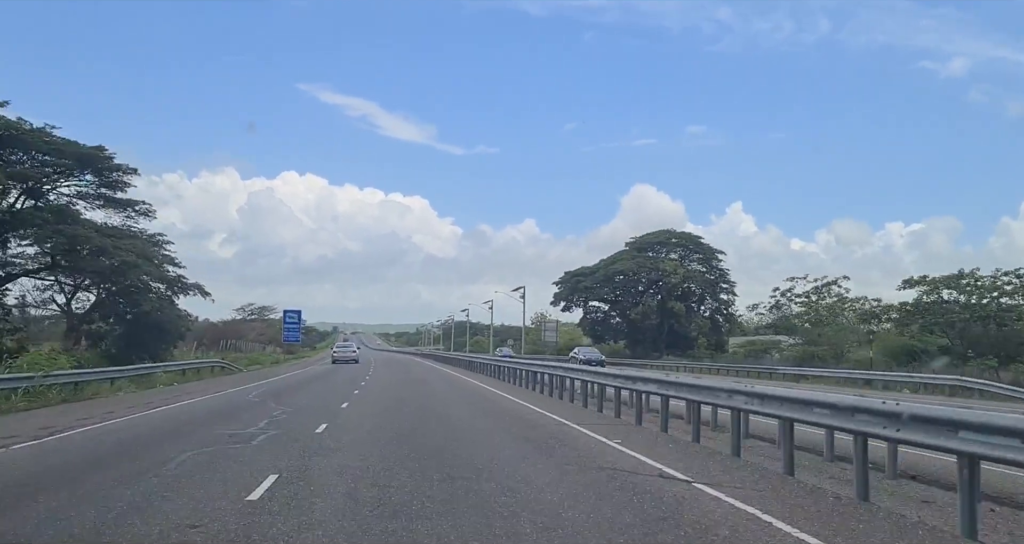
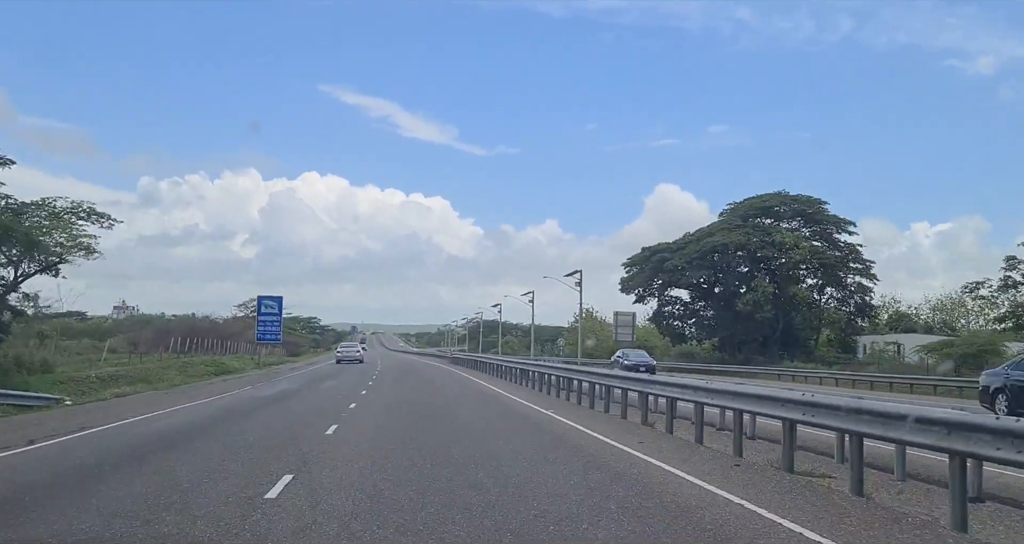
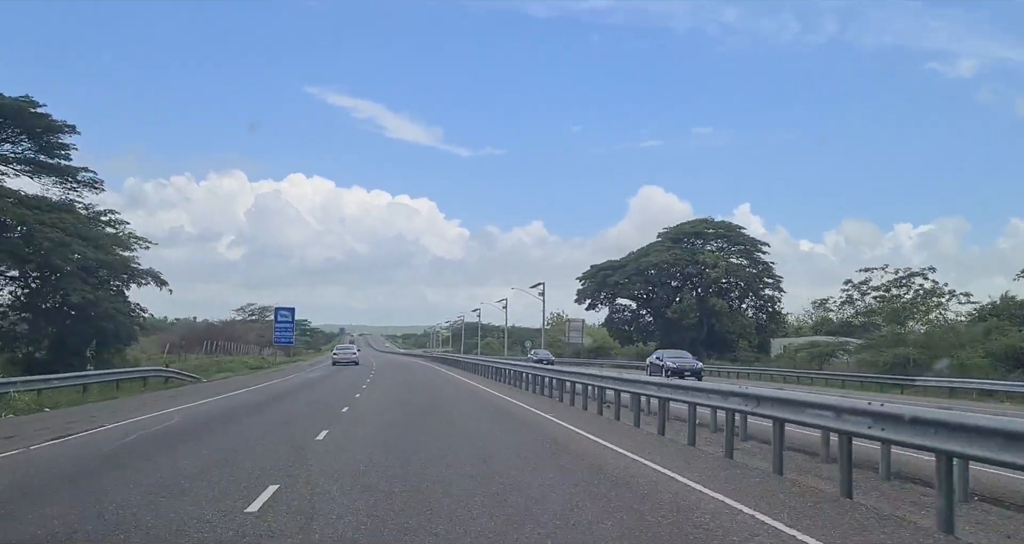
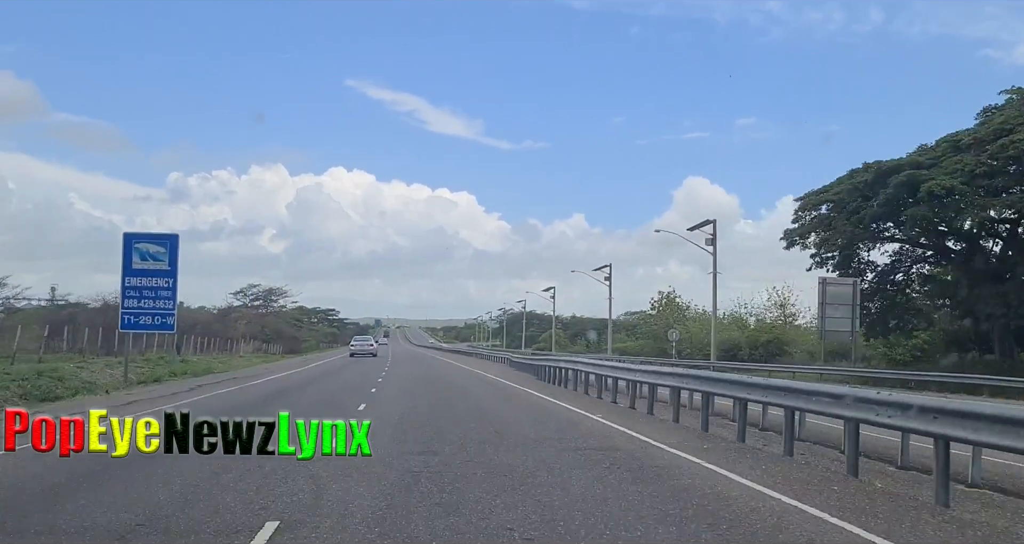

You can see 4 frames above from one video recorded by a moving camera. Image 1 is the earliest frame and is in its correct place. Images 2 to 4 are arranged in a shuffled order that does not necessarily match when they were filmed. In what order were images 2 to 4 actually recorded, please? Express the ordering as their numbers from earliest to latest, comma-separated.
3, 2, 4
